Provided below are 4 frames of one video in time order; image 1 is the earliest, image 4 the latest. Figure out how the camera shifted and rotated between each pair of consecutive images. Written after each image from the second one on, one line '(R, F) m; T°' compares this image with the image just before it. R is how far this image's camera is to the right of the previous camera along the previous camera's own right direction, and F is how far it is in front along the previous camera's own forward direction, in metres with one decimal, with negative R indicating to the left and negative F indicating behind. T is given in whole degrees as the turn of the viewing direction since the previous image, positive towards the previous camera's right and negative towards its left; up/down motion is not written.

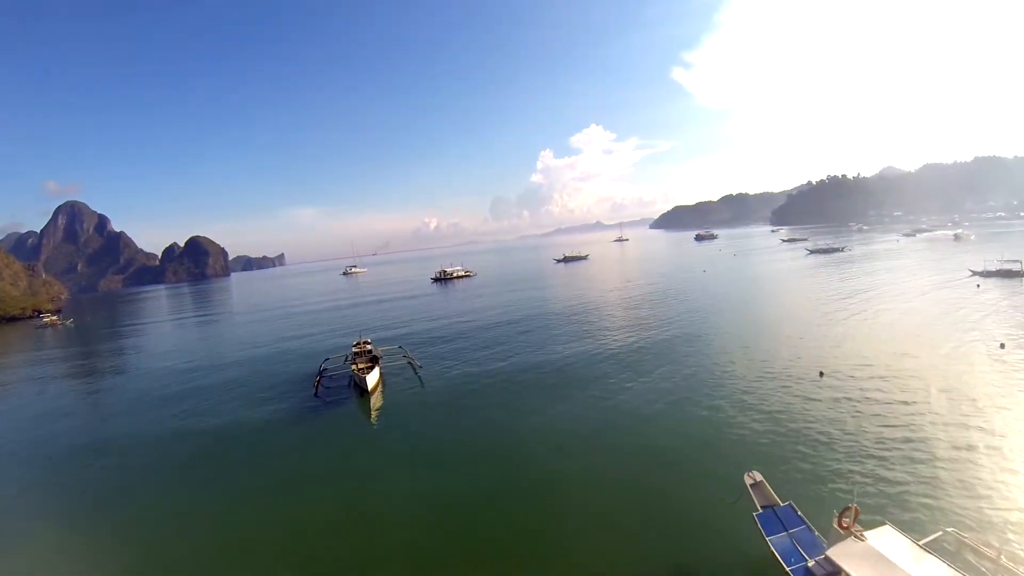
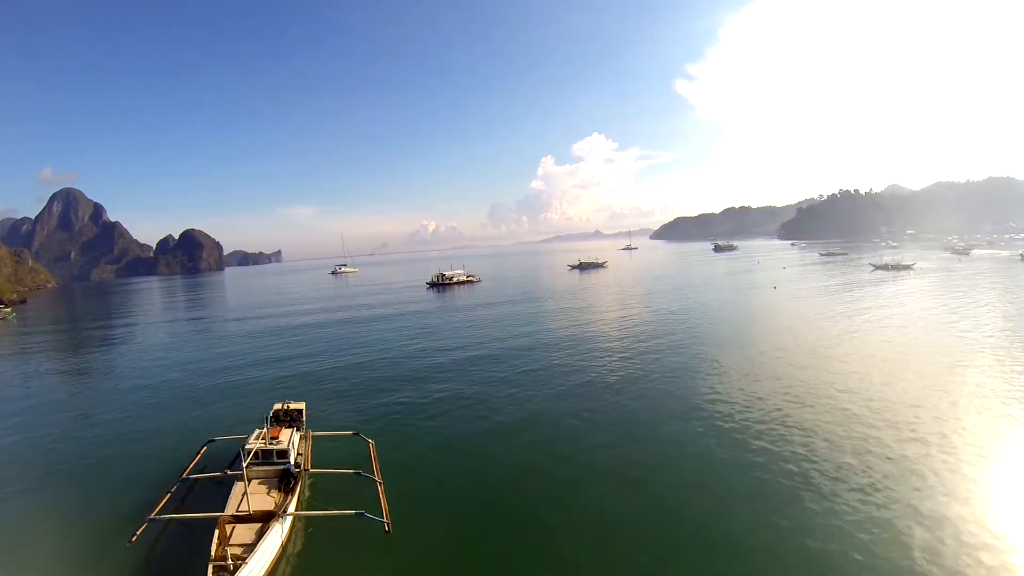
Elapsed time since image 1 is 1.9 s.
(-0.8, +5.1) m; 0°
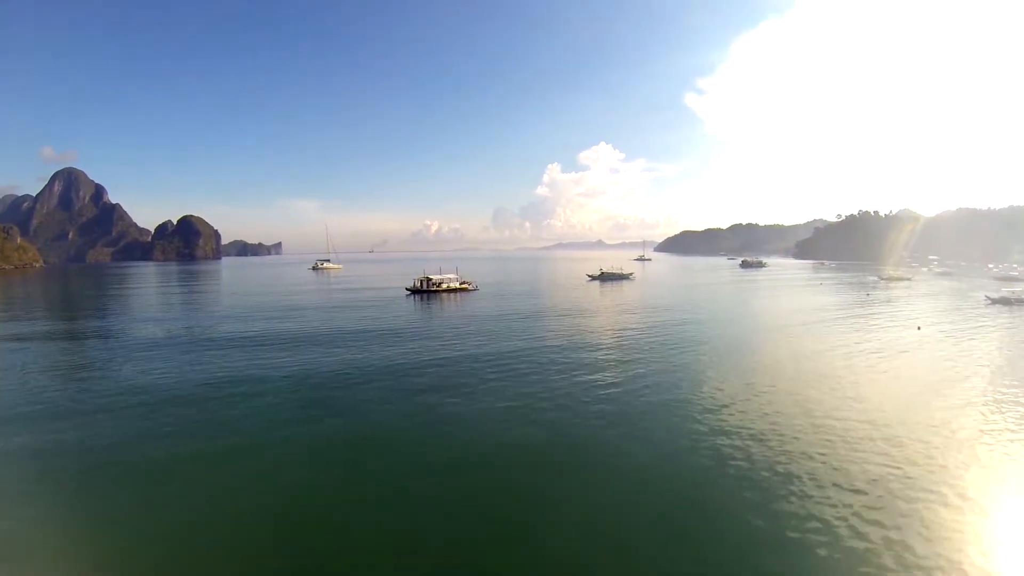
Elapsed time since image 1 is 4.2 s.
(-0.3, +6.3) m; 0°
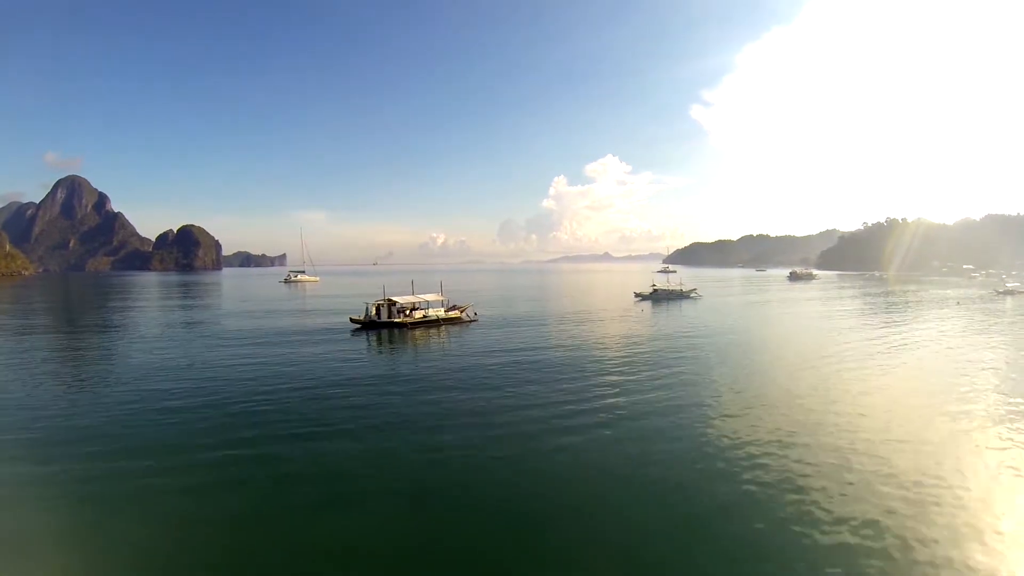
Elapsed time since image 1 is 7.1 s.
(-0.4, +8.1) m; -1°
